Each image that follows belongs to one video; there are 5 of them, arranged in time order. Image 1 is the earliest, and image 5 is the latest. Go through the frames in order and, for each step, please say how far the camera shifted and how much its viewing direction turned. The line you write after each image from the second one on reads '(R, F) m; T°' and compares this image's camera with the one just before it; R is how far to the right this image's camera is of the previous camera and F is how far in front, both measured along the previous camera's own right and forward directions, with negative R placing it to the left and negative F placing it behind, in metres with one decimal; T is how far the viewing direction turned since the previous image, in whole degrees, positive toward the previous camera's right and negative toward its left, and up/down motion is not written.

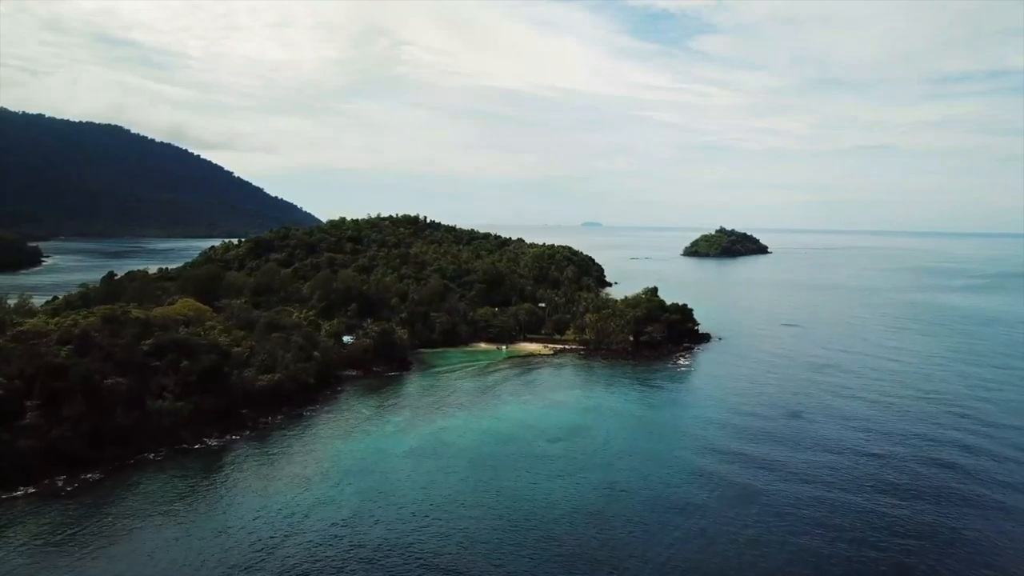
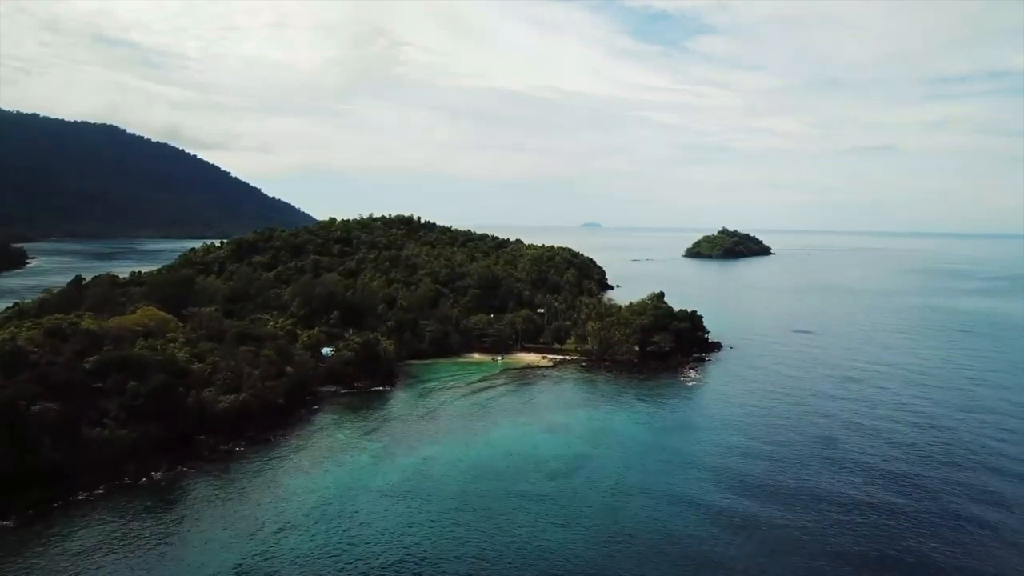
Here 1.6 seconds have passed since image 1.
(+0.4, +5.7) m; 0°
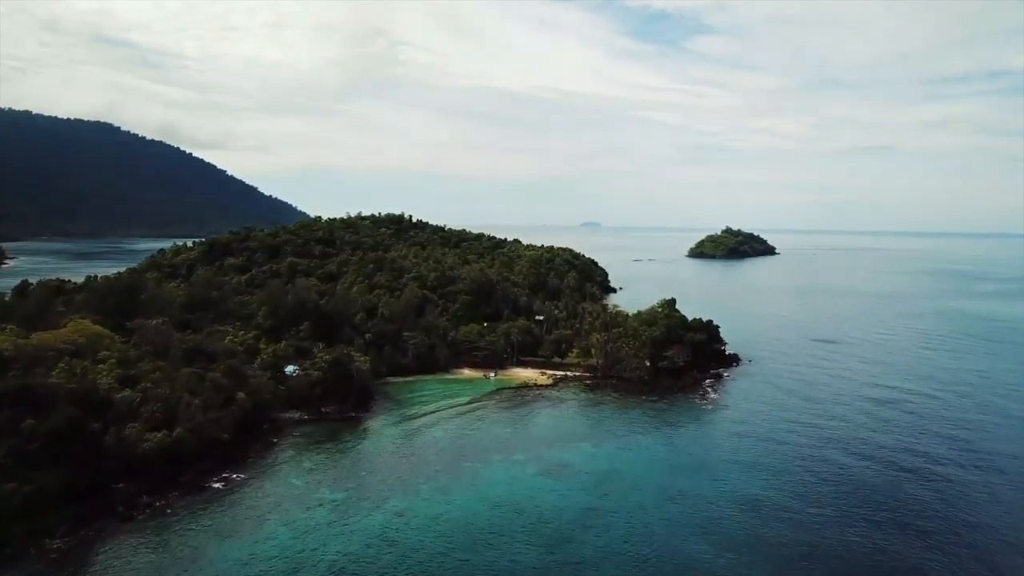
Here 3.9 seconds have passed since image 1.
(+0.5, +7.9) m; 0°
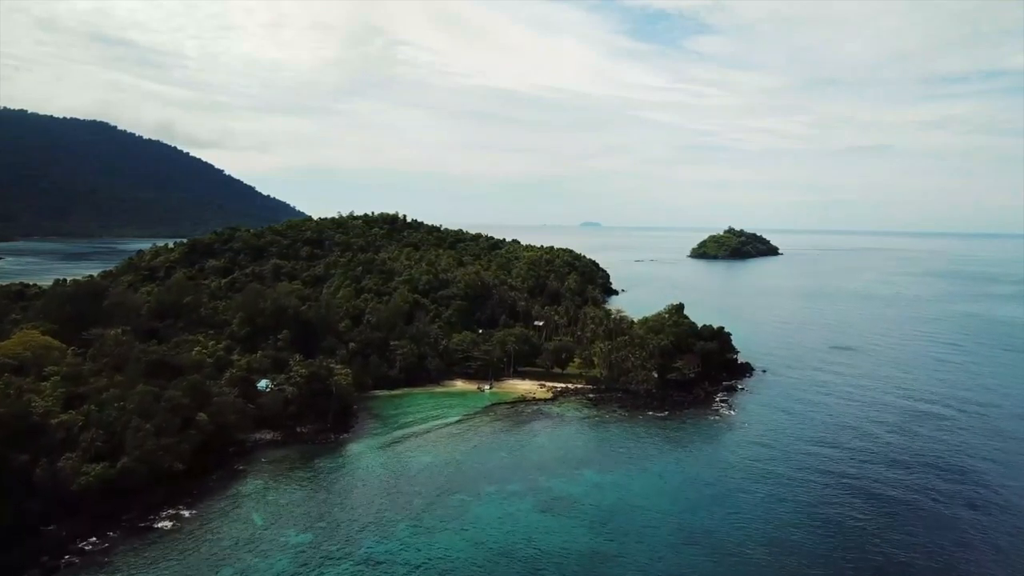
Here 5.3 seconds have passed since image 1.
(+0.3, +4.7) m; 0°
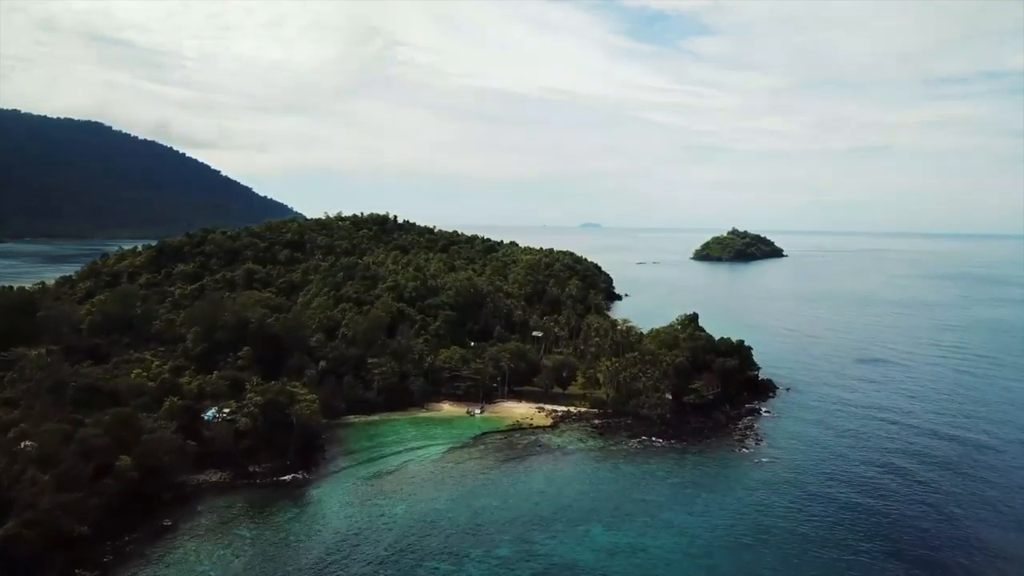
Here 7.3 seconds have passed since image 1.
(+0.4, +6.9) m; 0°
